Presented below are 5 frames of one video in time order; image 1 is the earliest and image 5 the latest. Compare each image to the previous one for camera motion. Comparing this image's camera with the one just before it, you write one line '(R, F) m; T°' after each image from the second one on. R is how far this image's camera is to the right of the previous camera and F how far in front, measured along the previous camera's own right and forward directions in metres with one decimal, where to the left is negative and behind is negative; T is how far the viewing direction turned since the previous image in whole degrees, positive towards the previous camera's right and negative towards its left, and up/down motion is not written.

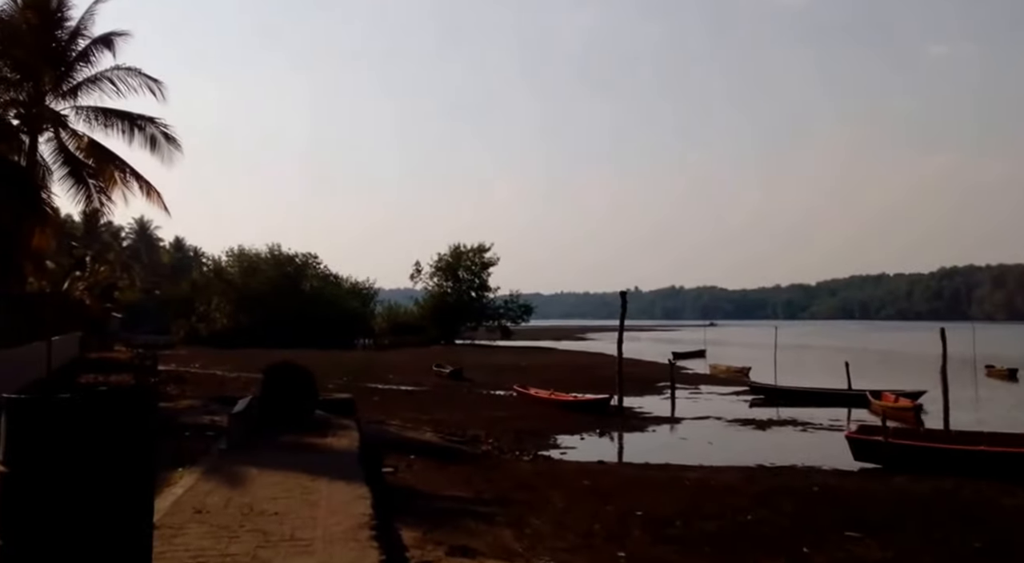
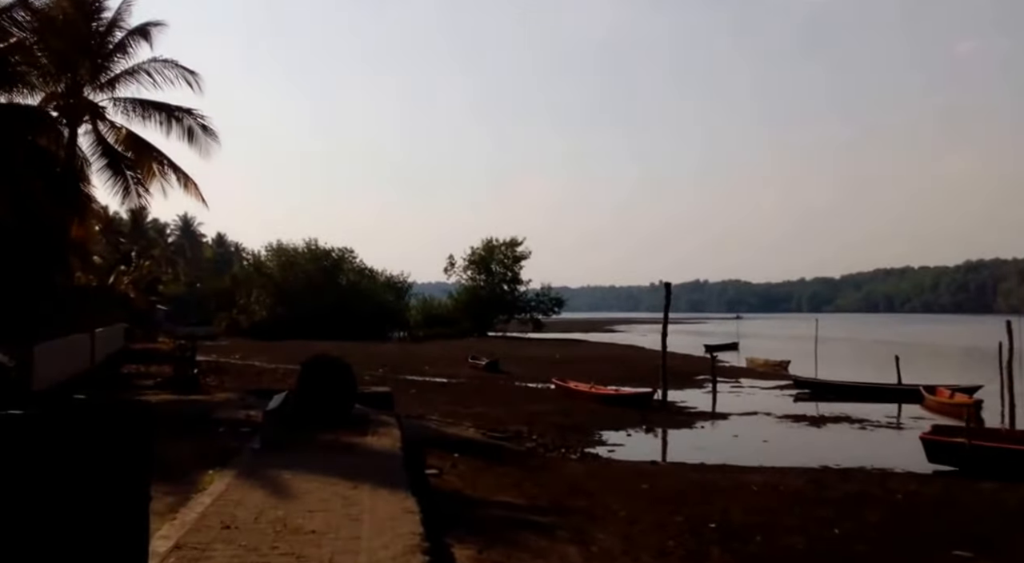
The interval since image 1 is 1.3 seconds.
(-0.3, +1.2) m; -2°
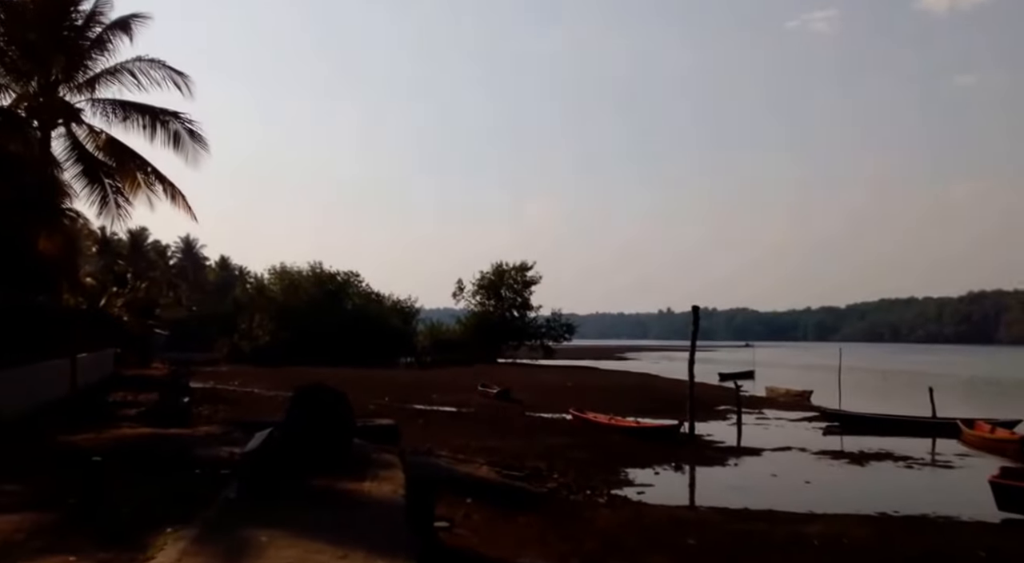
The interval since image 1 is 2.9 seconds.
(-0.2, +1.9) m; -1°
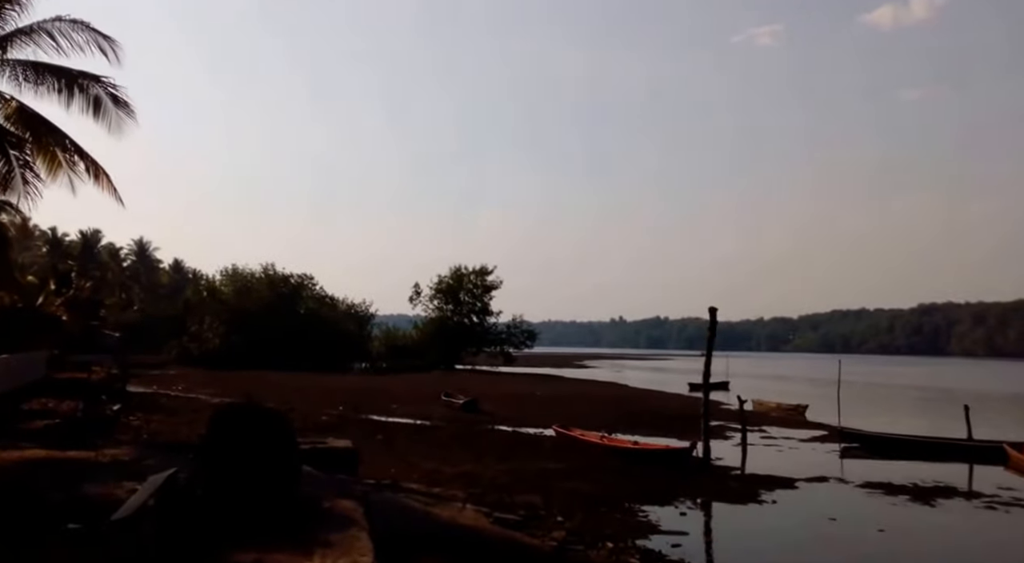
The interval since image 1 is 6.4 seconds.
(-0.8, +4.9) m; +3°
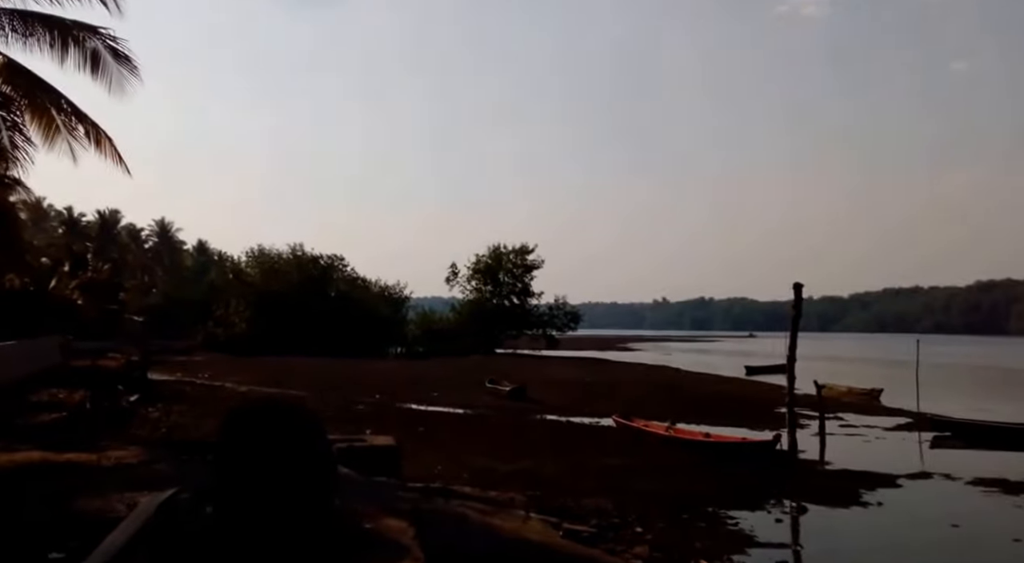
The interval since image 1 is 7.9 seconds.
(-0.4, +2.4) m; -3°
